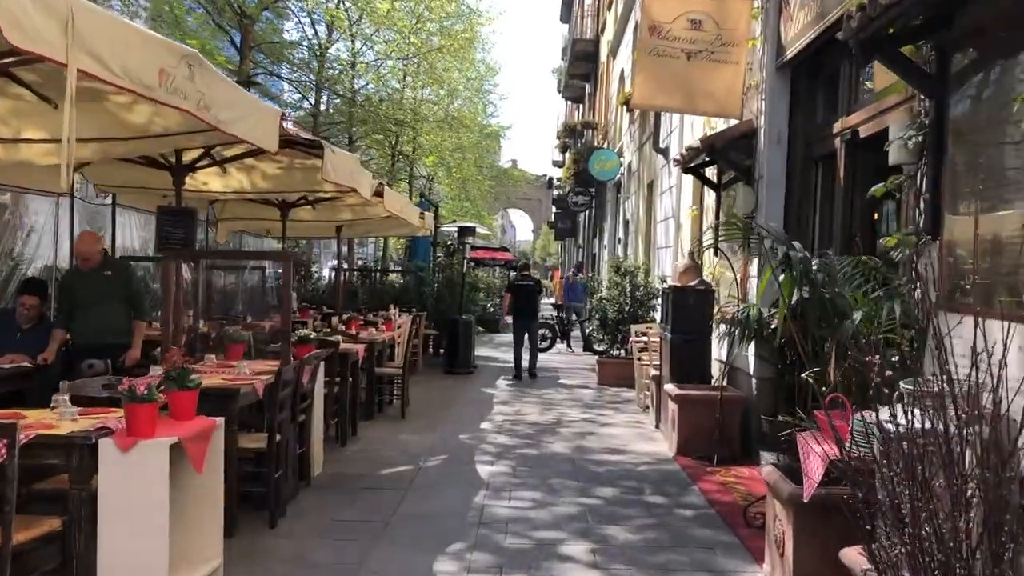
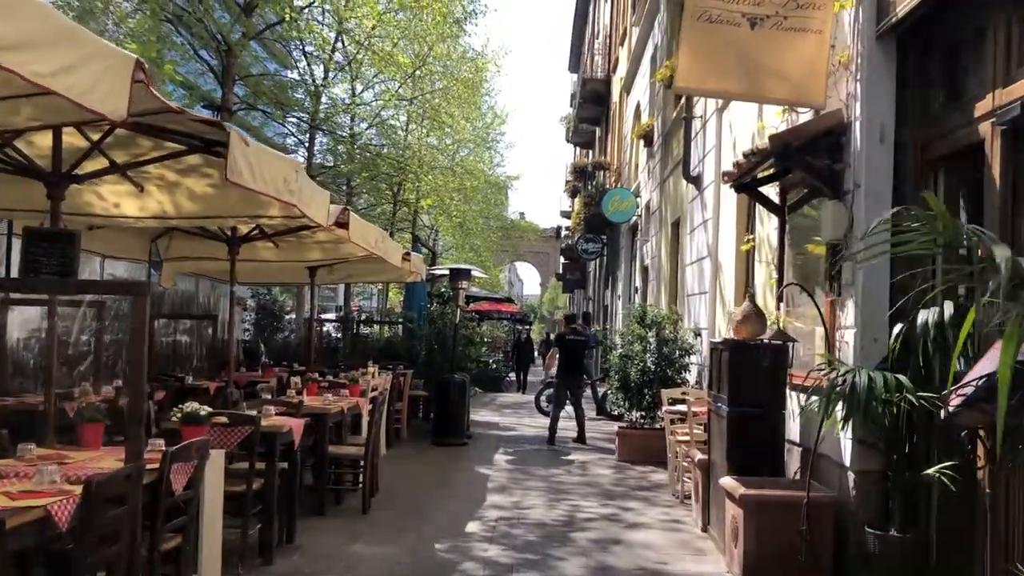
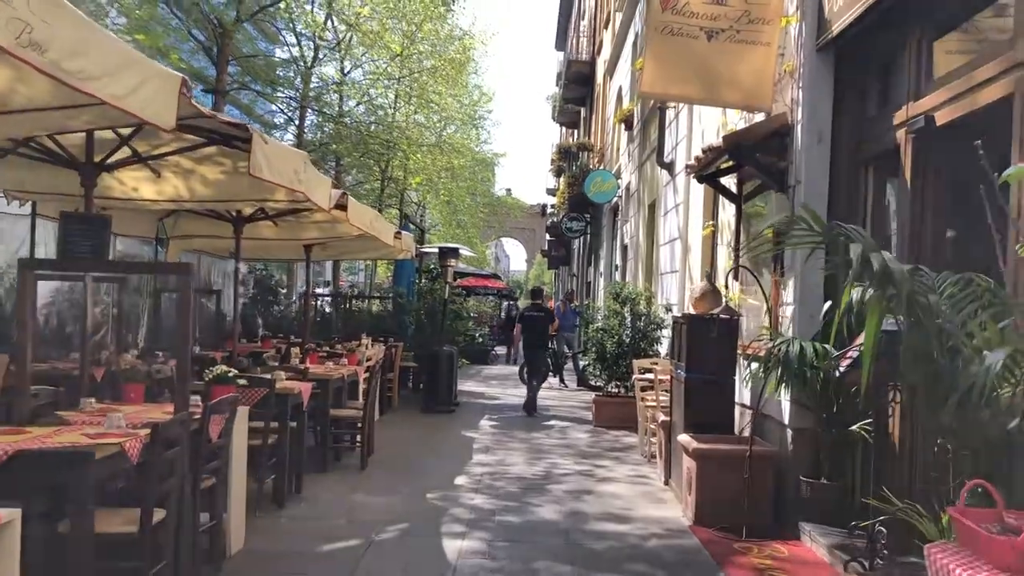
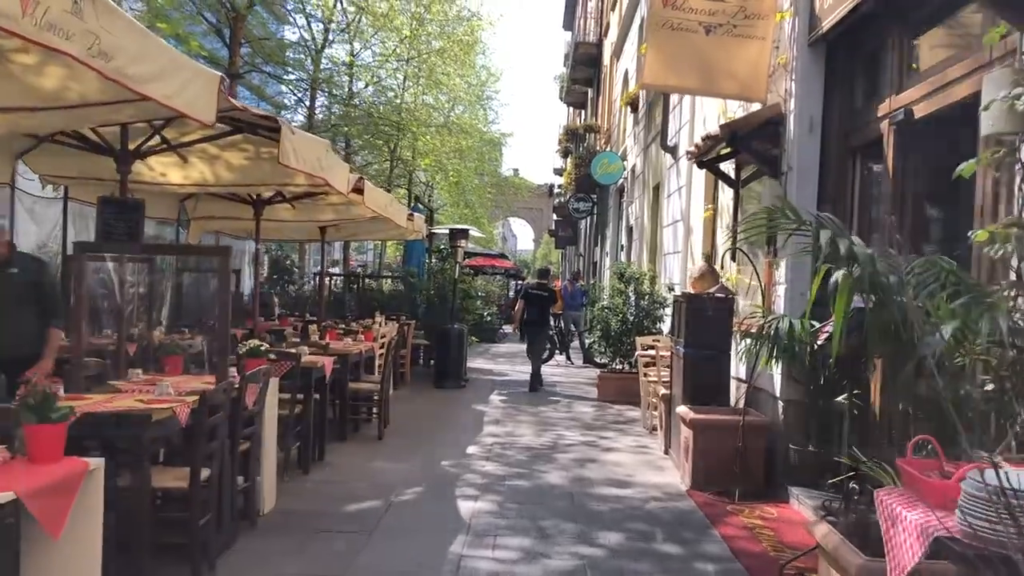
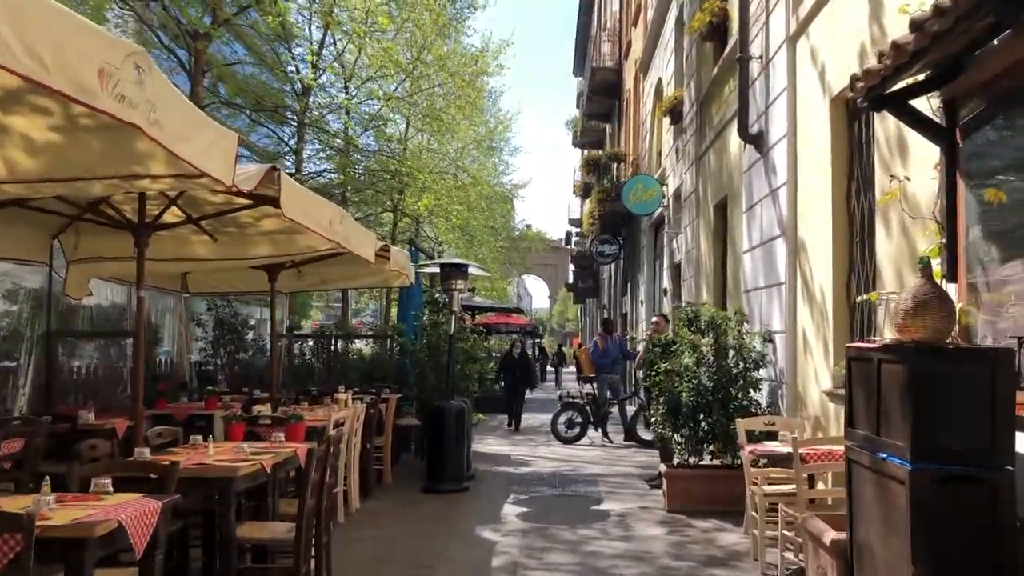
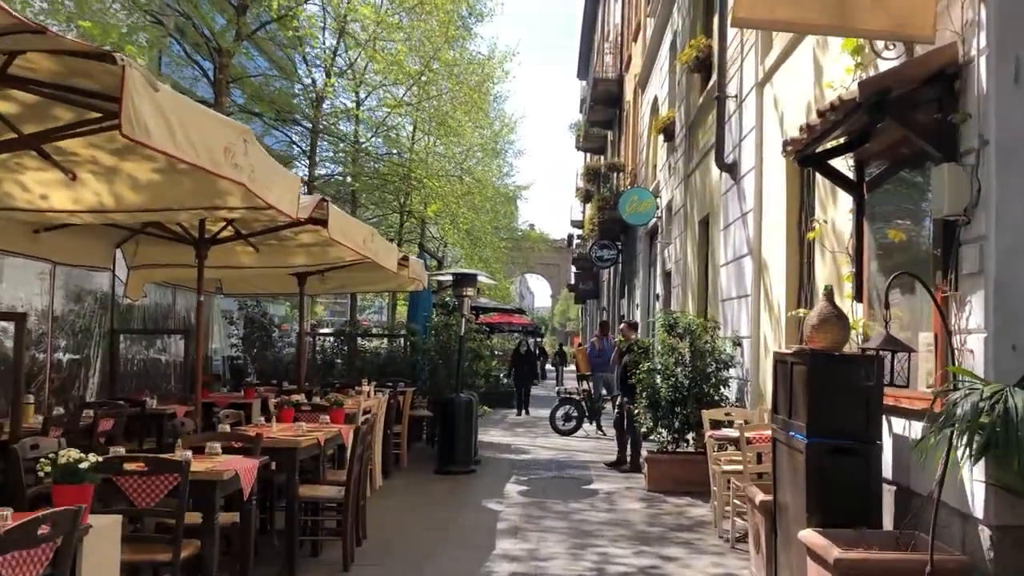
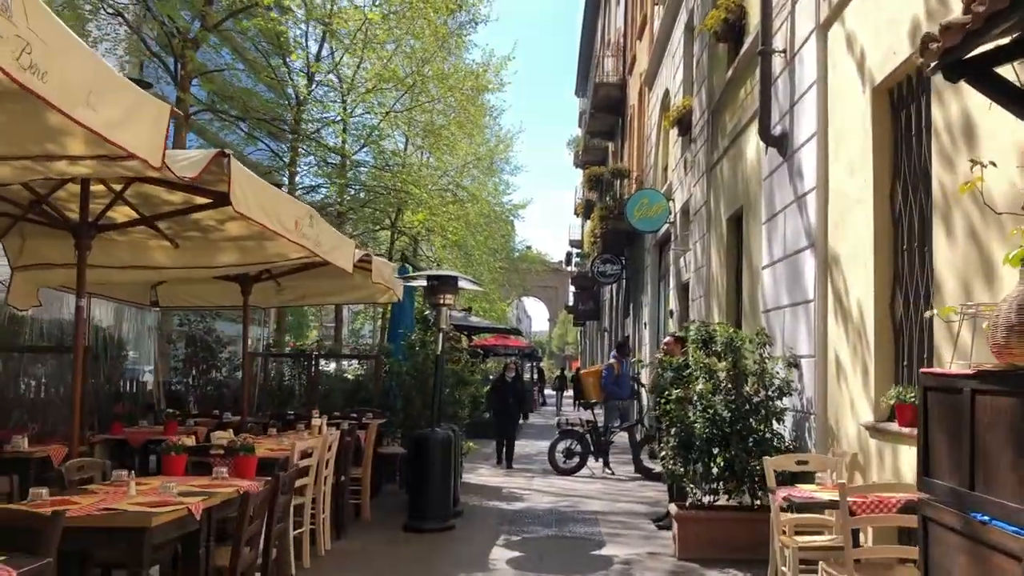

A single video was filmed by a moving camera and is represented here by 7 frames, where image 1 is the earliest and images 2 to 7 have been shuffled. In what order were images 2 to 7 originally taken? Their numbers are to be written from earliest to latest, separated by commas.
4, 3, 2, 6, 5, 7
